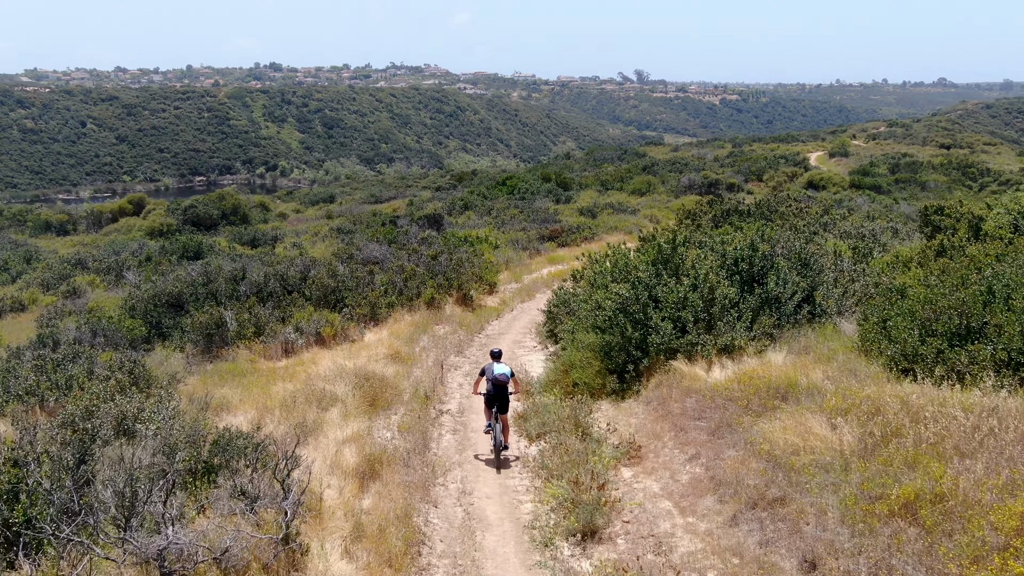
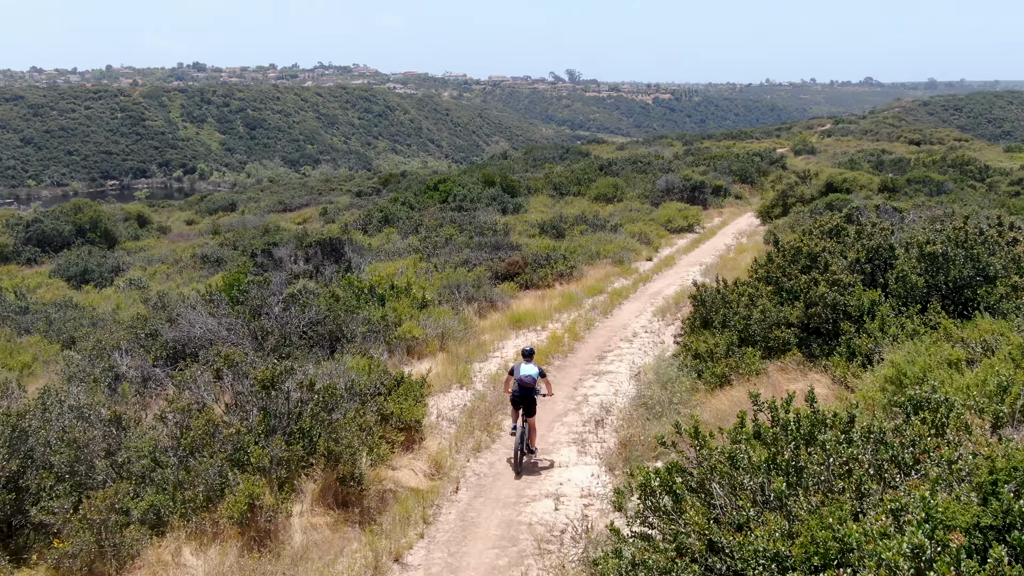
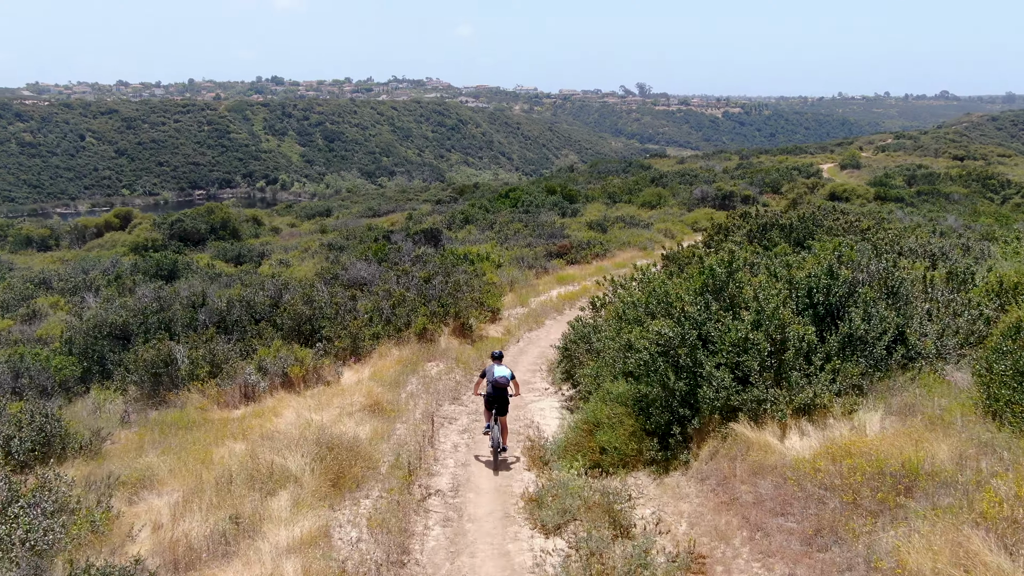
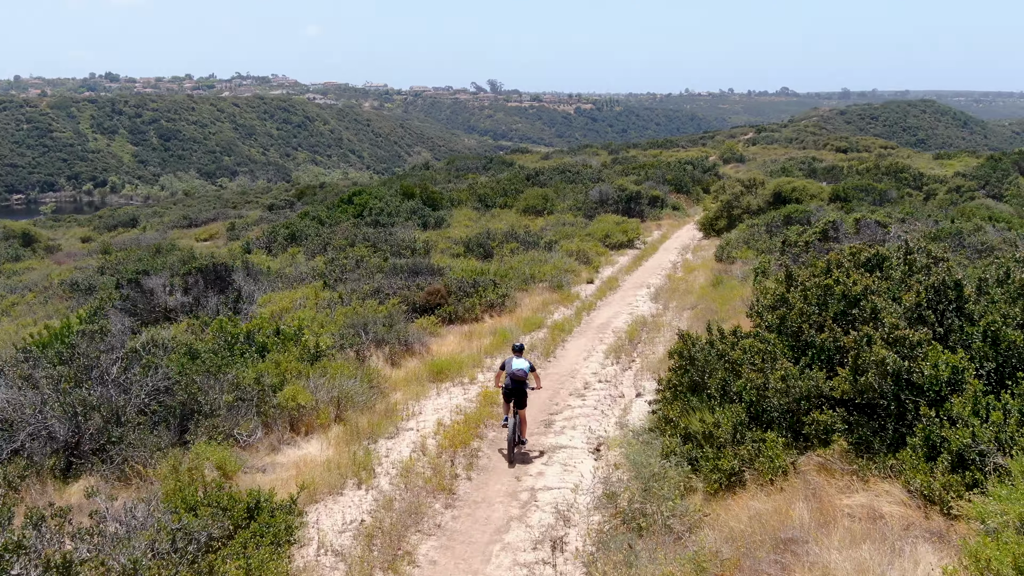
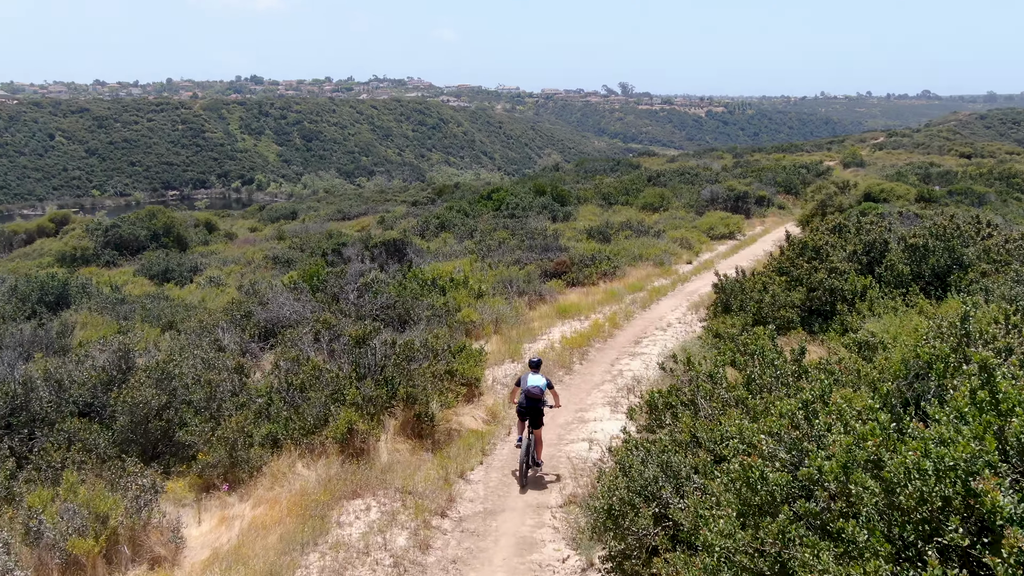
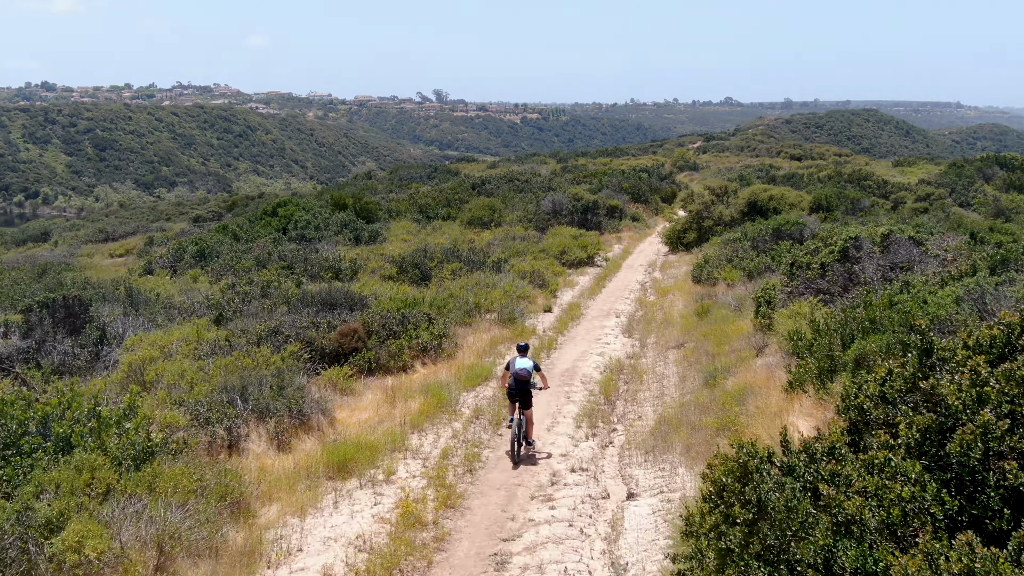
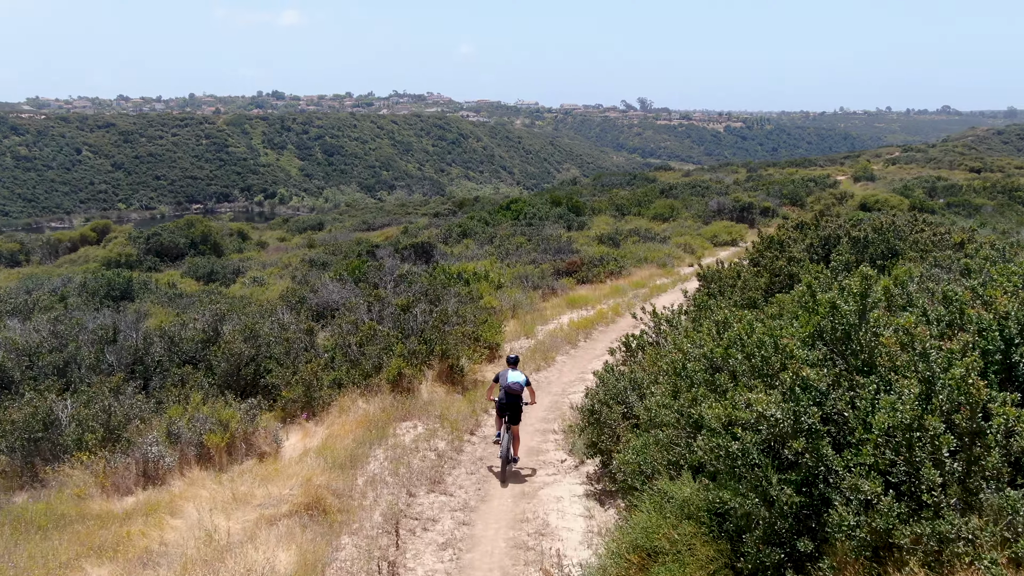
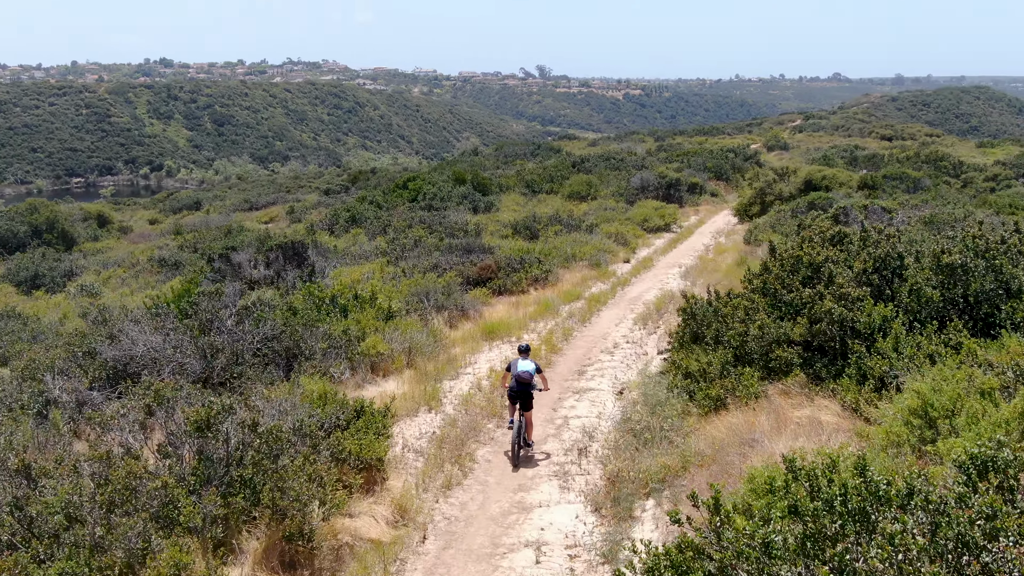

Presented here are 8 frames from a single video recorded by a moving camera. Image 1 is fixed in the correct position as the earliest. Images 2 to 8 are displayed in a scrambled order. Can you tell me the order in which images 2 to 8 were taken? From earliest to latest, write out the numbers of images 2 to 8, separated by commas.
3, 7, 5, 2, 8, 4, 6
